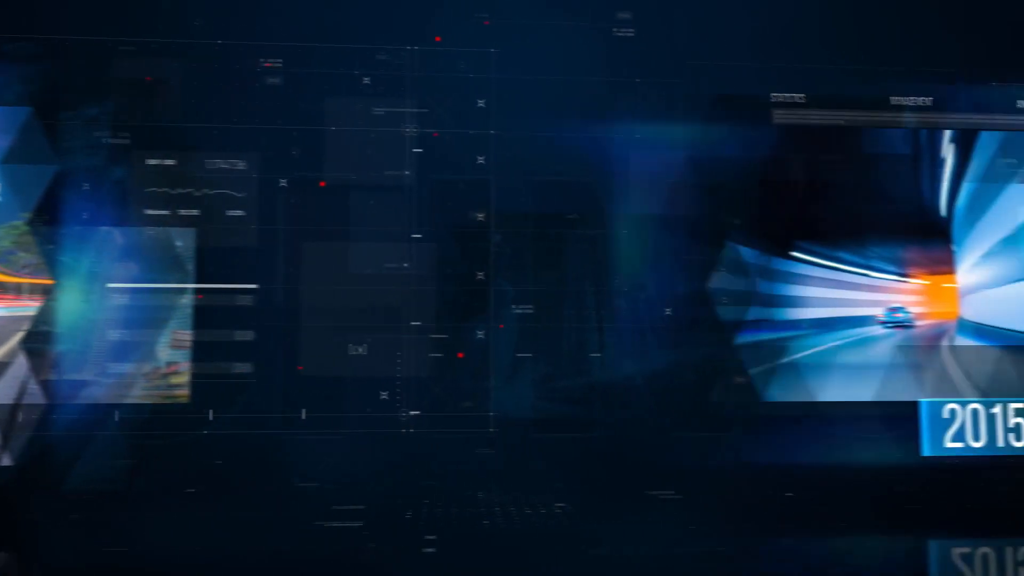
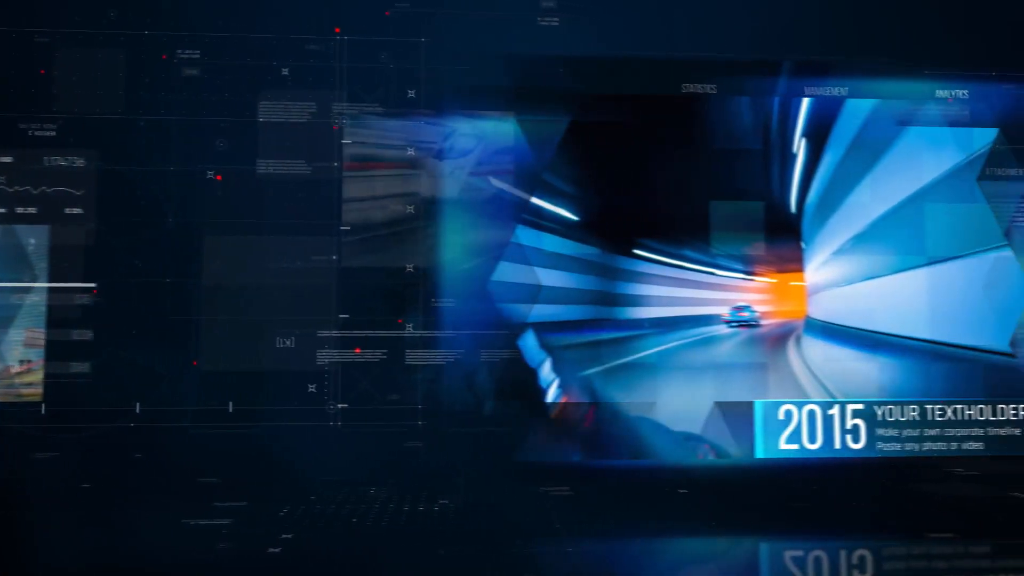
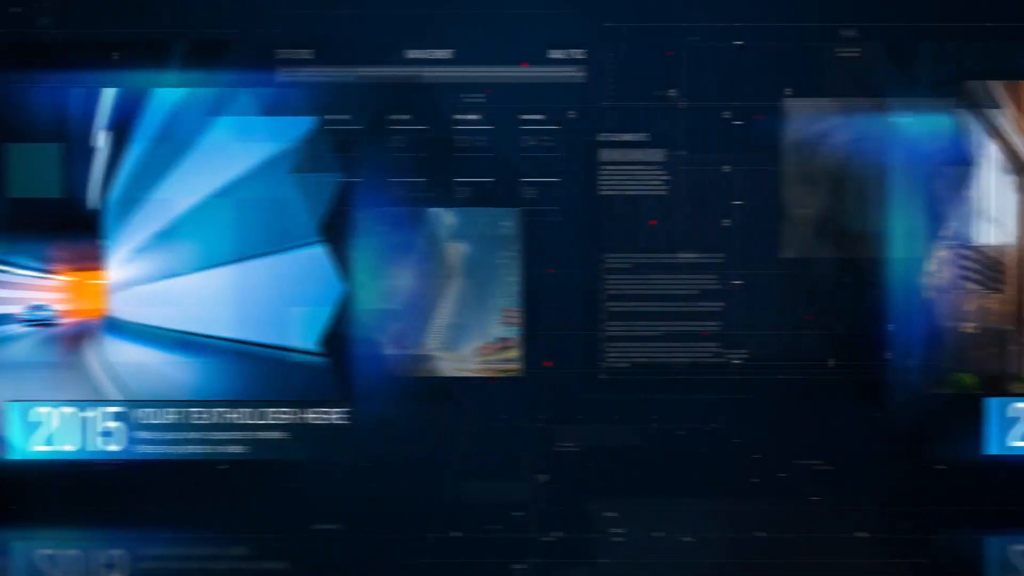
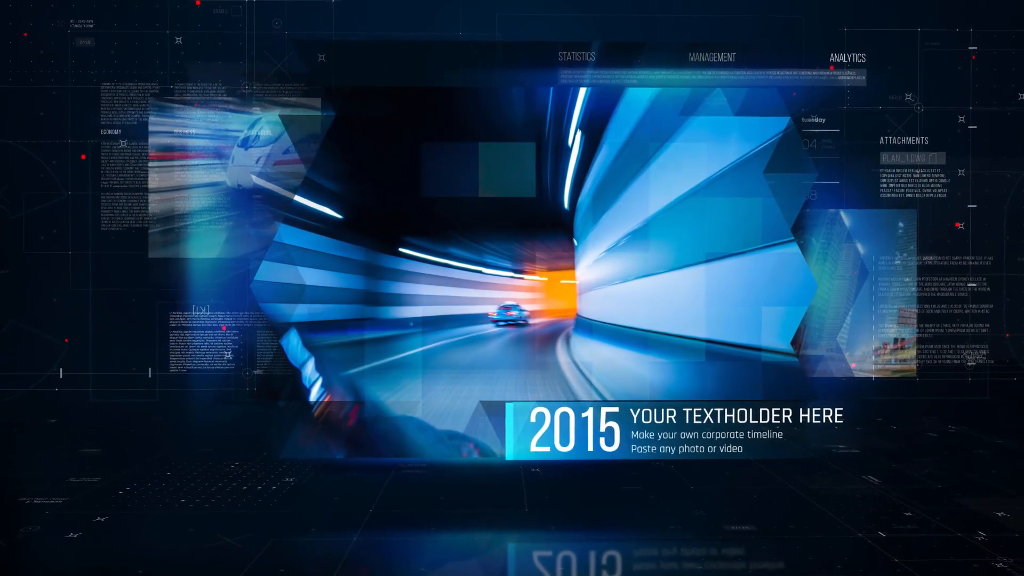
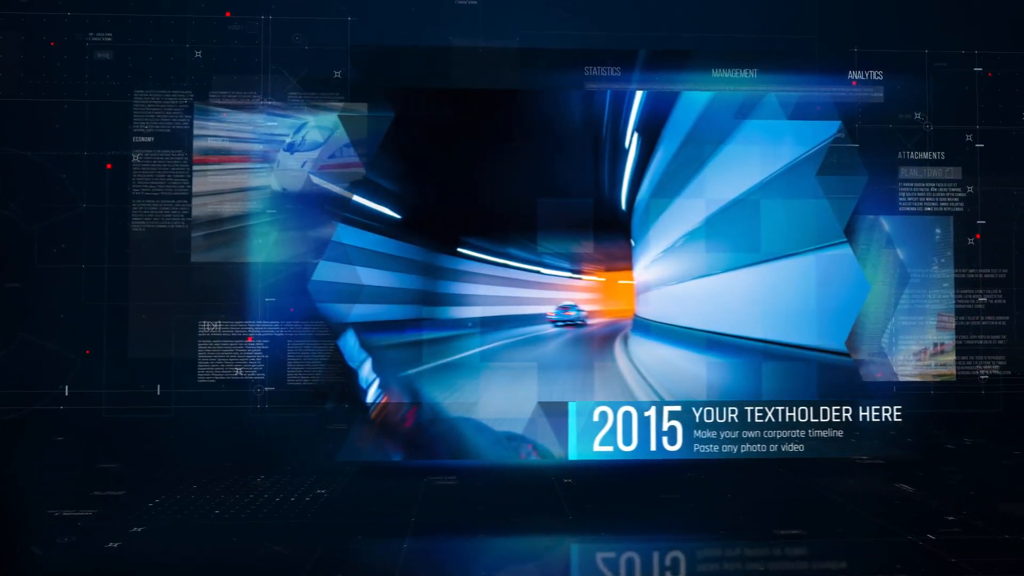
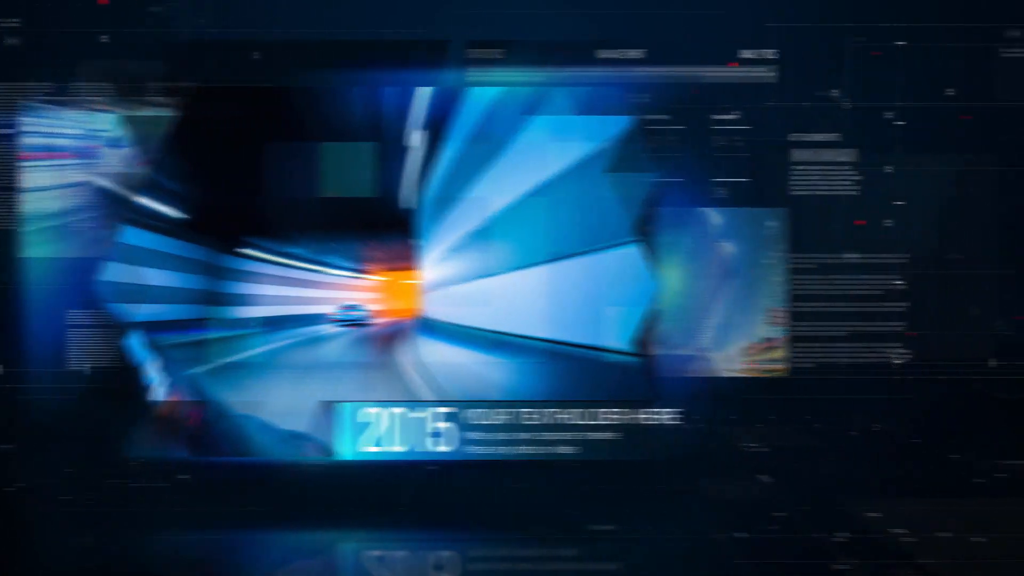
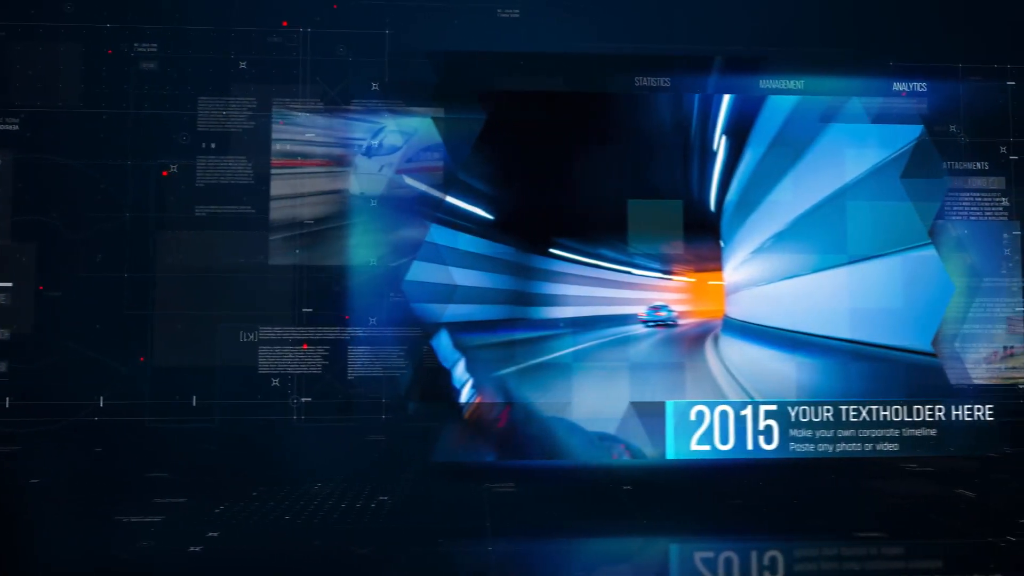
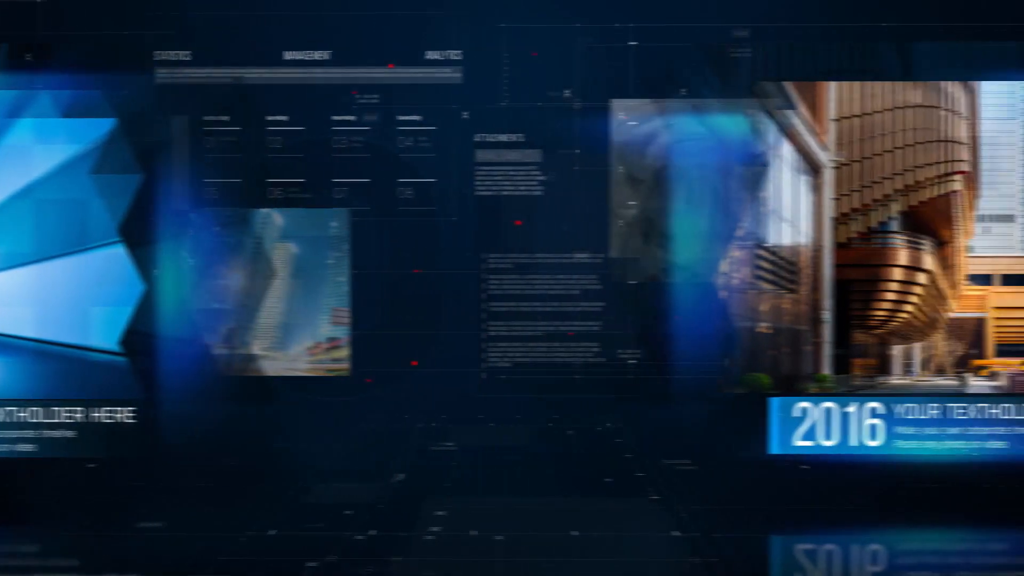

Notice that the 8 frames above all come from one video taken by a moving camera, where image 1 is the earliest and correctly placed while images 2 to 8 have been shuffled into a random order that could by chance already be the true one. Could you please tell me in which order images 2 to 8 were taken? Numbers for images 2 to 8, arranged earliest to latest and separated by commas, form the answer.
2, 7, 5, 4, 6, 3, 8
